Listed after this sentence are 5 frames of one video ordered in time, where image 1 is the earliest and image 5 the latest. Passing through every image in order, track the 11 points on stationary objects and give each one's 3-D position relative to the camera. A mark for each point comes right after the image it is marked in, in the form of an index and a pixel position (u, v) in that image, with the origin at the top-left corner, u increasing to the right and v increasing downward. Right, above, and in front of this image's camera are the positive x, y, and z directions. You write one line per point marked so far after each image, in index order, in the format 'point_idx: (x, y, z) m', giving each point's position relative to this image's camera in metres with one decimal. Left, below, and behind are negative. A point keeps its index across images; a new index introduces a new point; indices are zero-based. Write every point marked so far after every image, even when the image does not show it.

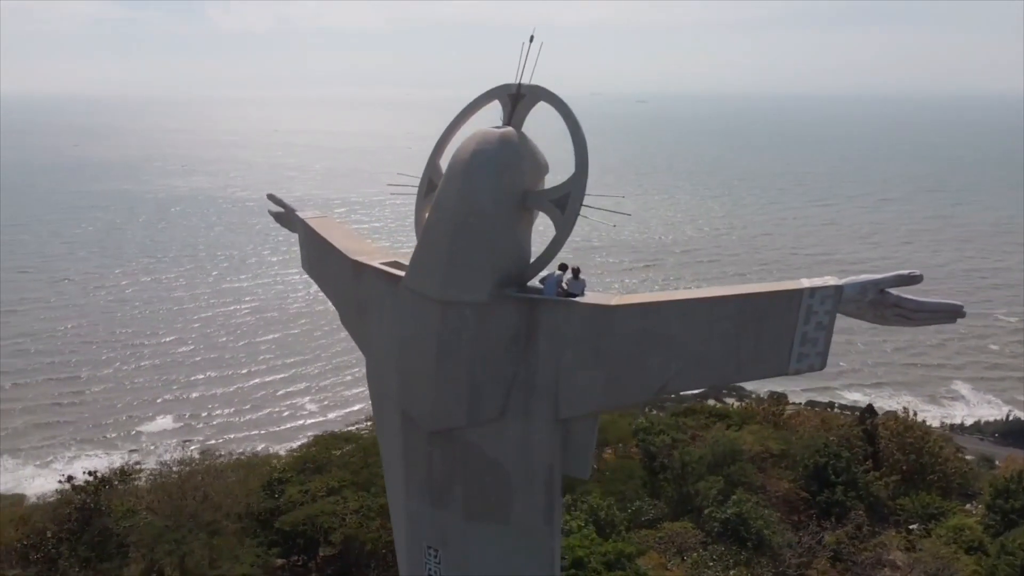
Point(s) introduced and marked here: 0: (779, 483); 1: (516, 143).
0: (+6.0, -4.2, +19.7) m
1: (0.0, +1.2, +7.6) m
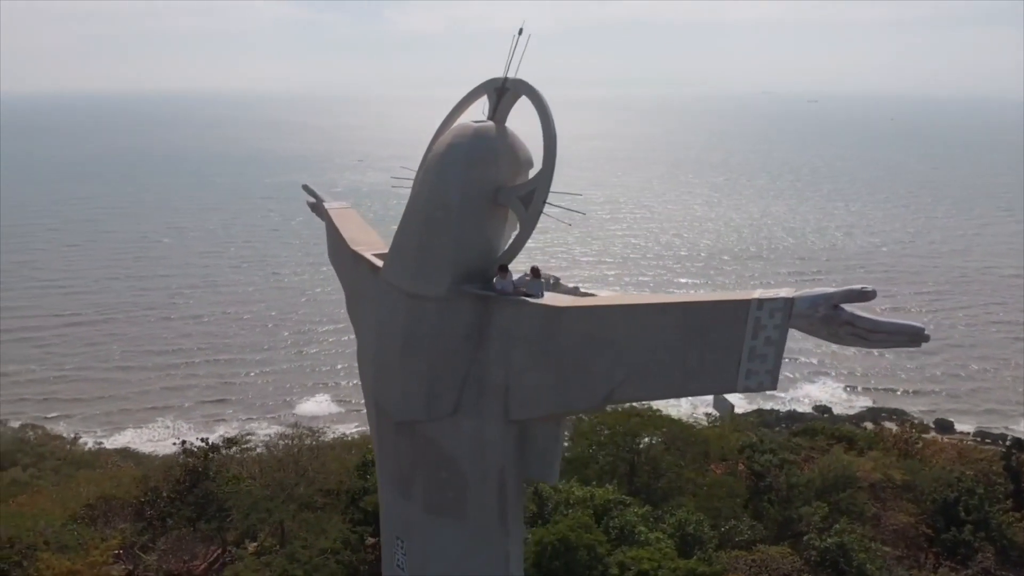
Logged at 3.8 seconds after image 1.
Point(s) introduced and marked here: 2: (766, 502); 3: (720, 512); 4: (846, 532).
0: (+7.7, -4.6, +18.2) m
1: (-0.2, +1.3, +7.5) m
2: (+5.4, -4.5, +19.2) m
3: (+4.1, -4.4, +17.9) m
4: (+6.0, -4.4, +16.2) m
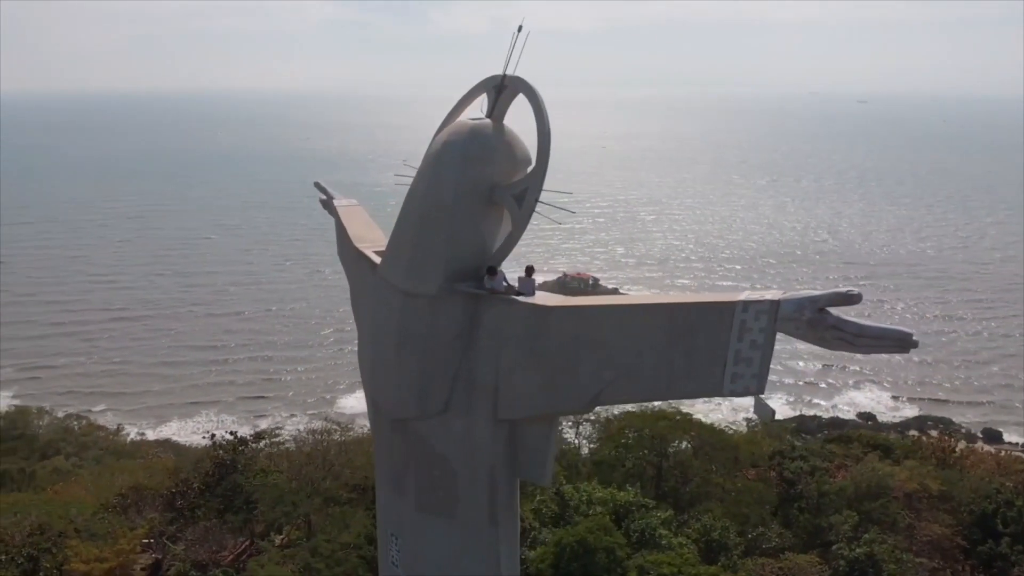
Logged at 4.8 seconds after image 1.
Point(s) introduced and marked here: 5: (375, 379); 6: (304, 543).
0: (+8.2, -4.7, +17.8) m
1: (-0.2, +1.3, +7.4) m
2: (+5.9, -4.6, +18.9) m
3: (+4.5, -4.5, +17.6) m
4: (+6.3, -4.5, +15.9) m
5: (-1.2, -0.8, +7.8) m
6: (-3.5, -4.3, +15.4) m
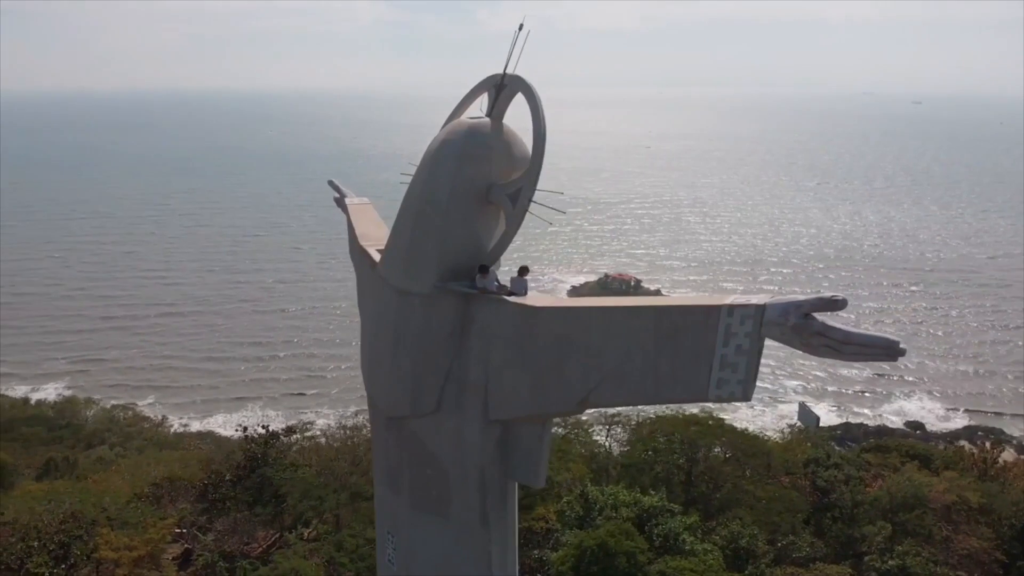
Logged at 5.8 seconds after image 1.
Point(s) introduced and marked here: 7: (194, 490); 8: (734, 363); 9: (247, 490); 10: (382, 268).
0: (+8.6, -4.8, +17.3) m
1: (-0.2, +1.3, +7.4) m
2: (+6.4, -4.7, +18.5) m
3: (+5.0, -4.5, +17.3) m
4: (+6.7, -4.6, +15.4) m
5: (-1.2, -0.8, +7.8) m
6: (-3.2, -4.3, +15.5) m
7: (-6.6, -4.1, +18.5) m
8: (+1.6, -0.5, +6.2) m
9: (-5.3, -4.0, +17.6) m
10: (-1.1, +0.2, +7.8) m
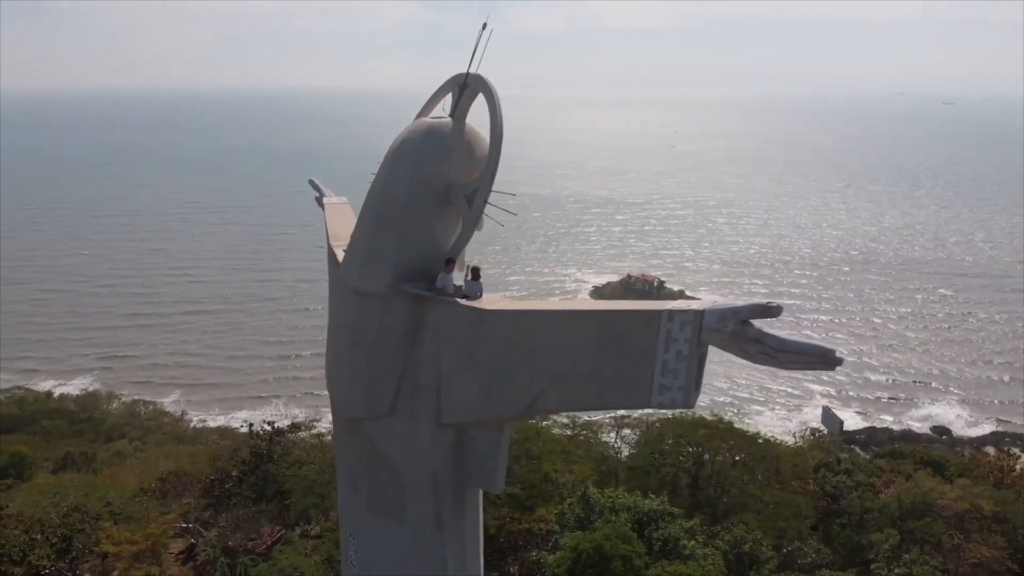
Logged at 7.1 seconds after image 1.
0: (+8.6, -4.9, +16.9) m
1: (-0.6, +1.3, +7.3) m
2: (+6.4, -4.8, +18.2) m
3: (+5.0, -4.6, +17.1) m
4: (+6.6, -4.6, +15.1) m
5: (-1.5, -0.8, +7.8) m
6: (-3.3, -4.3, +15.6) m
7: (-6.5, -4.1, +18.7) m
8: (+1.2, -0.5, +6.1) m
9: (-5.2, -3.9, +17.8) m
10: (-1.4, +0.2, +7.7) m
